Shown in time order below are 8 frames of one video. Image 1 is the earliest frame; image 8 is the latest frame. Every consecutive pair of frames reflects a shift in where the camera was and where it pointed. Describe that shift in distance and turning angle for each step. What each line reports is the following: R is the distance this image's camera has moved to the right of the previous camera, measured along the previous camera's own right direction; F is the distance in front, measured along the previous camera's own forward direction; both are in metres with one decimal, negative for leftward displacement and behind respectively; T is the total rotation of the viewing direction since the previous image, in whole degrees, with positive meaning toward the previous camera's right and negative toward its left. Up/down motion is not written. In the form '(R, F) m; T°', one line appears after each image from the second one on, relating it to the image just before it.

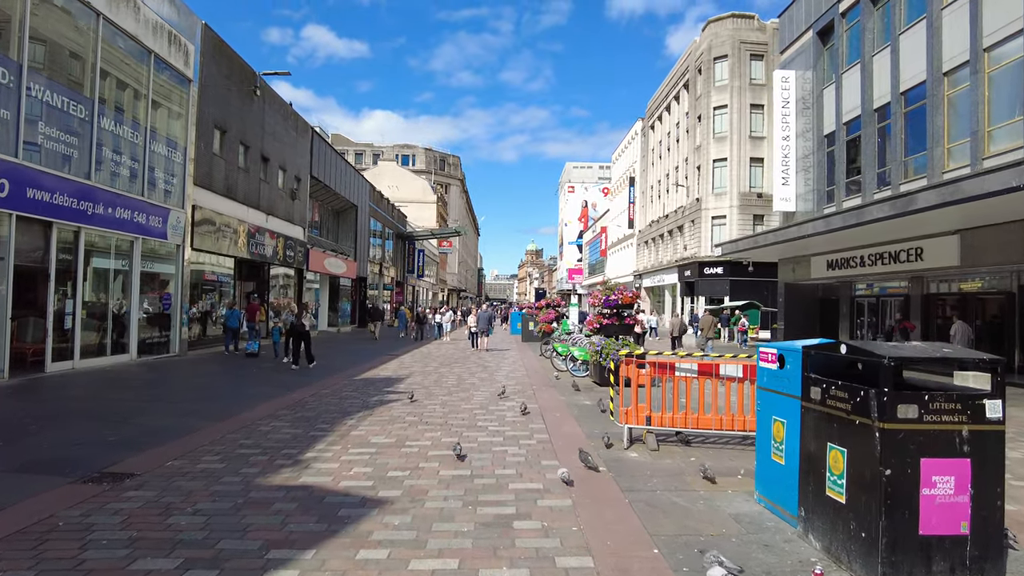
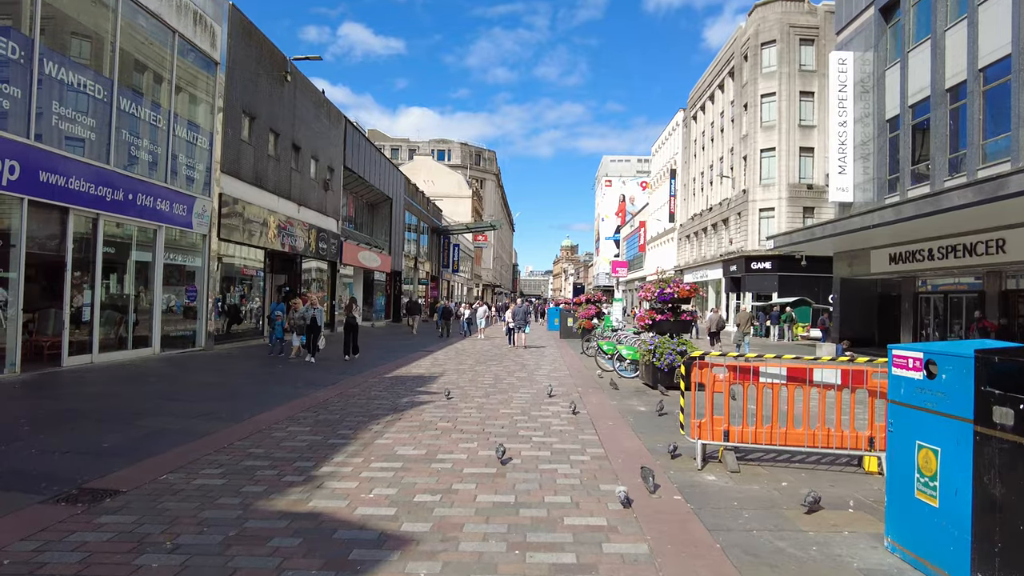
(-0.1, +1.0) m; -3°
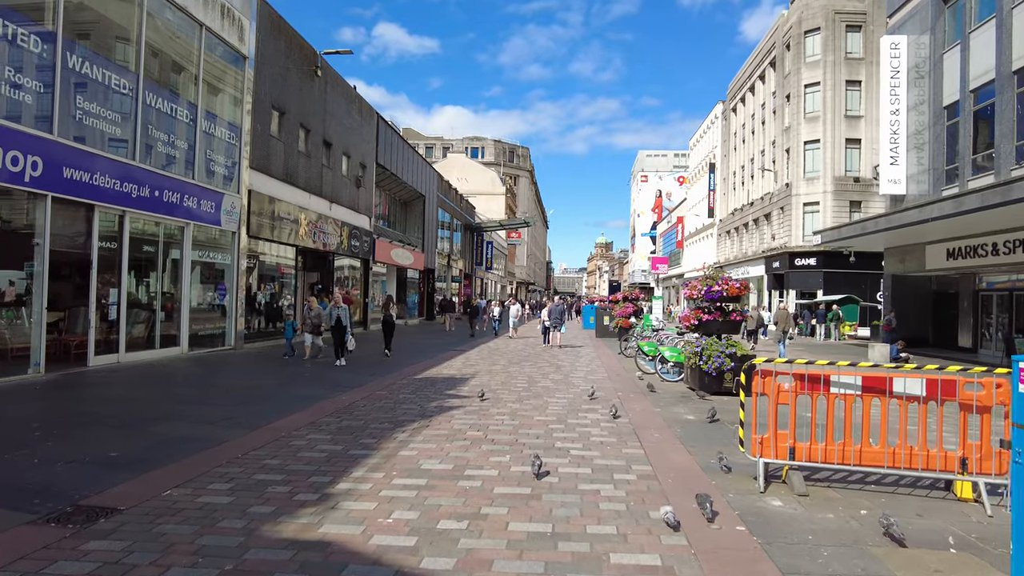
(0.0, +0.6) m; -3°
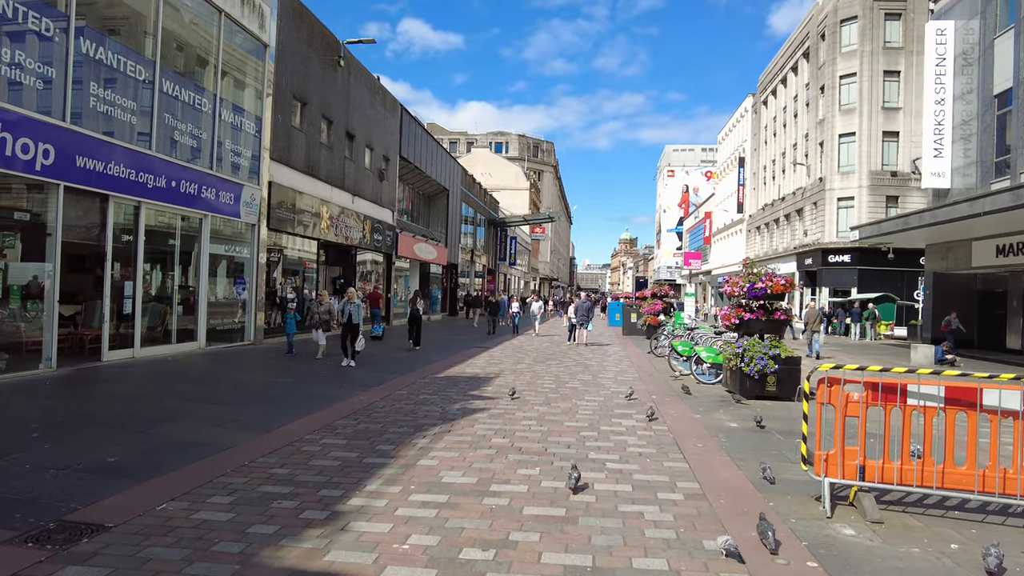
(-0.1, +0.6) m; -2°
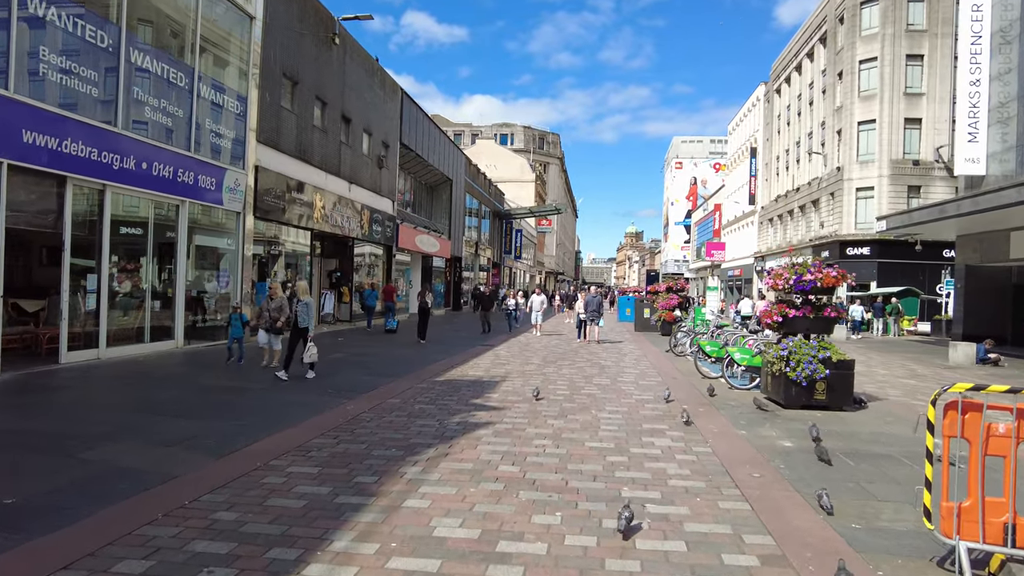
(-0.1, +1.2) m; 0°
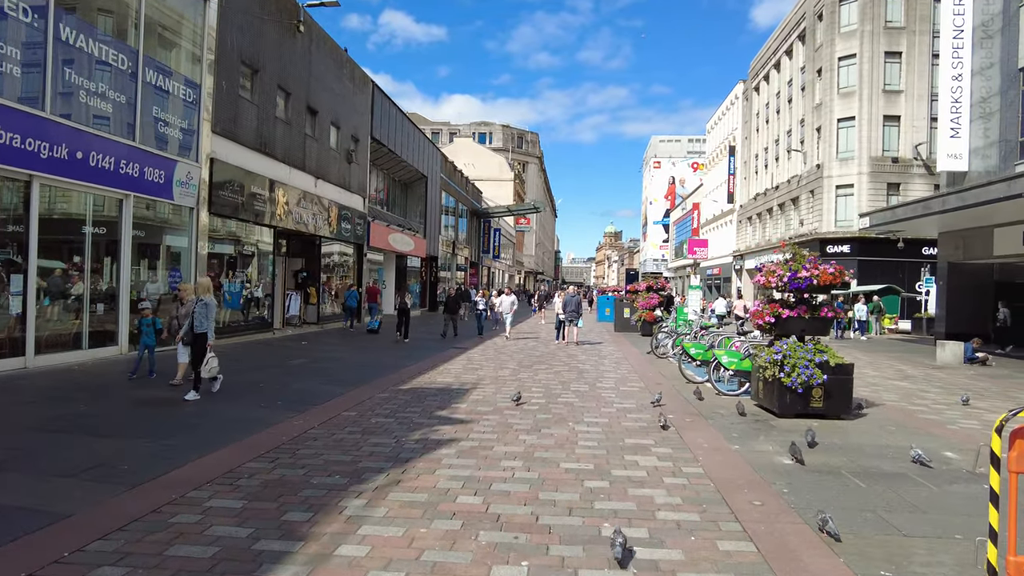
(+0.1, +0.8) m; +2°
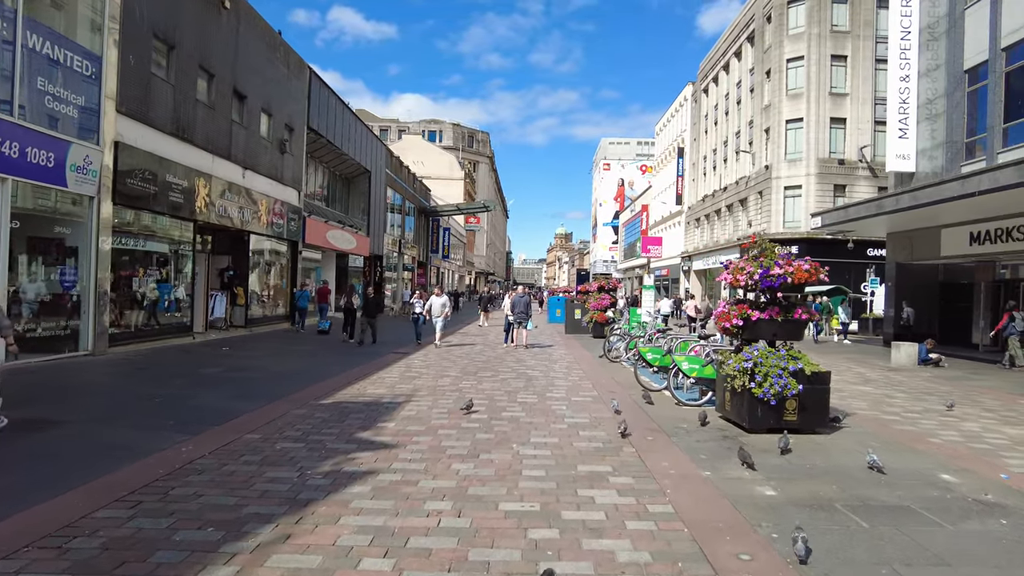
(+0.2, +1.0) m; +4°
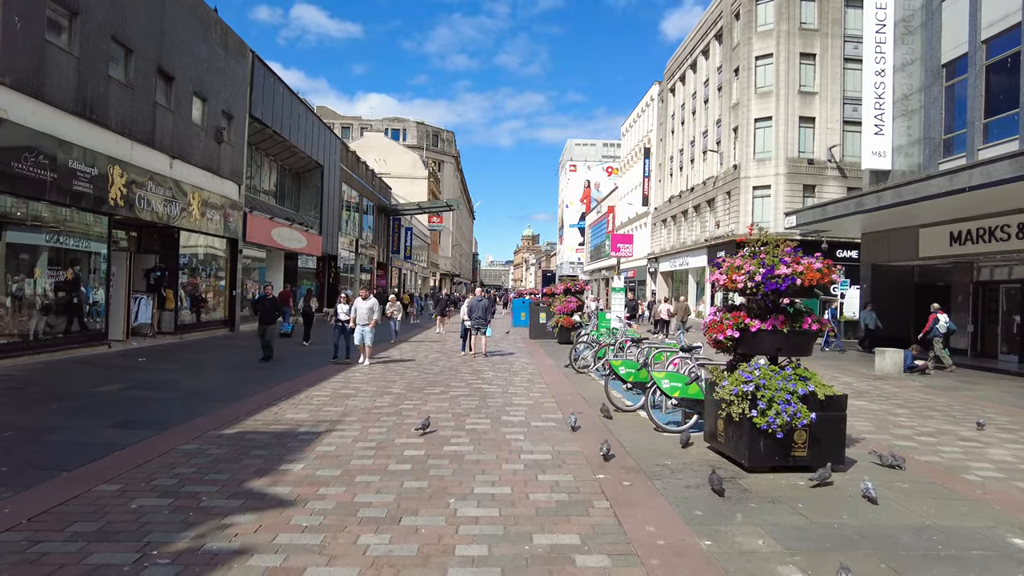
(+0.2, +1.4) m; +3°
